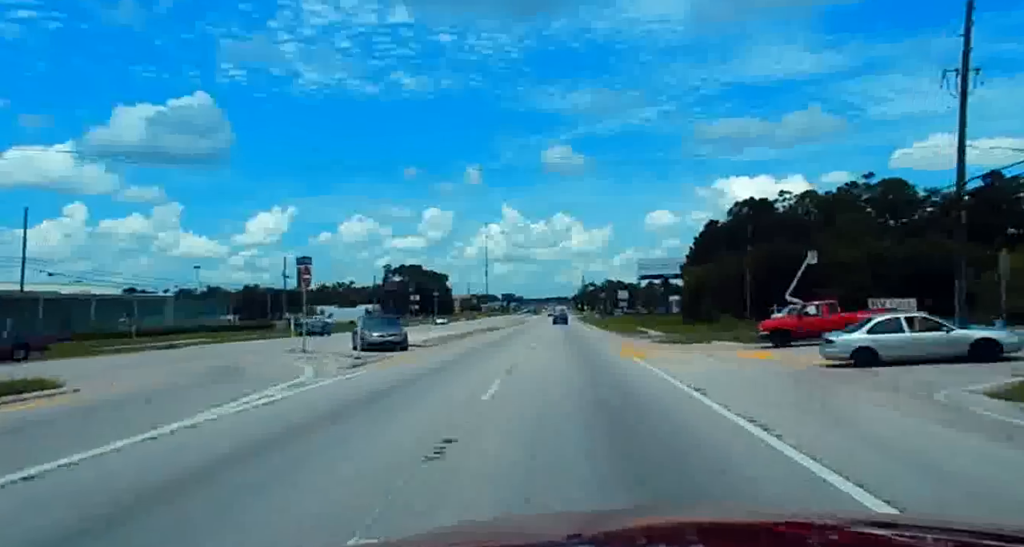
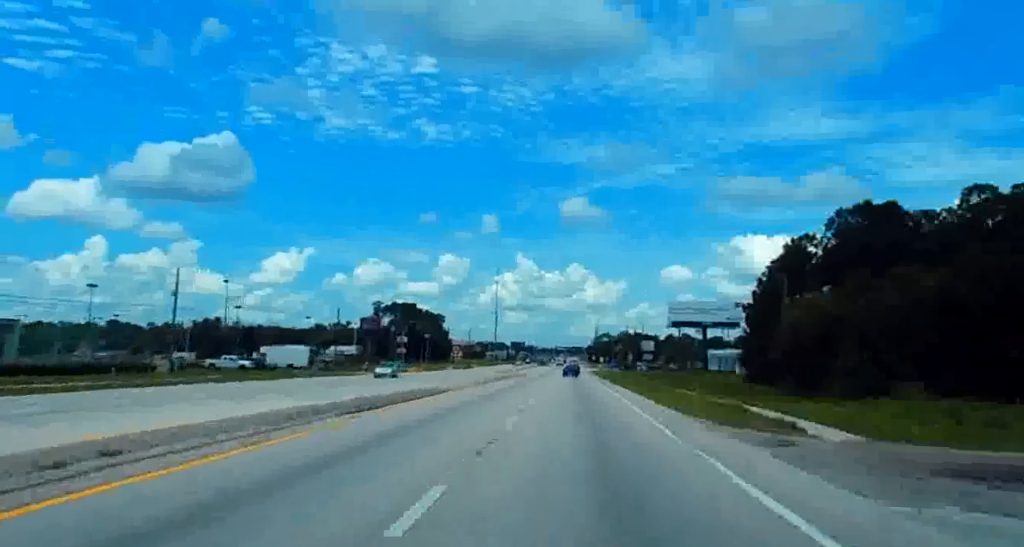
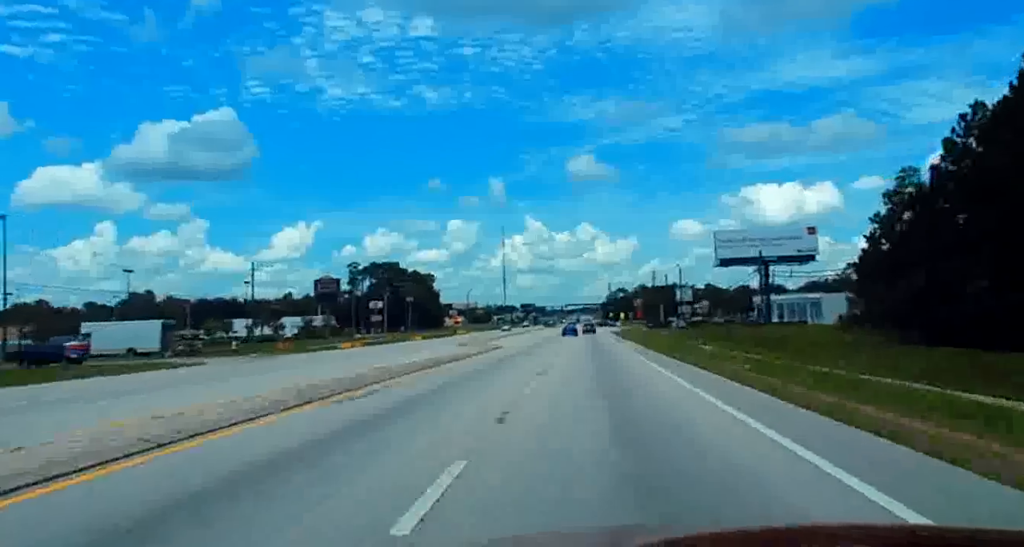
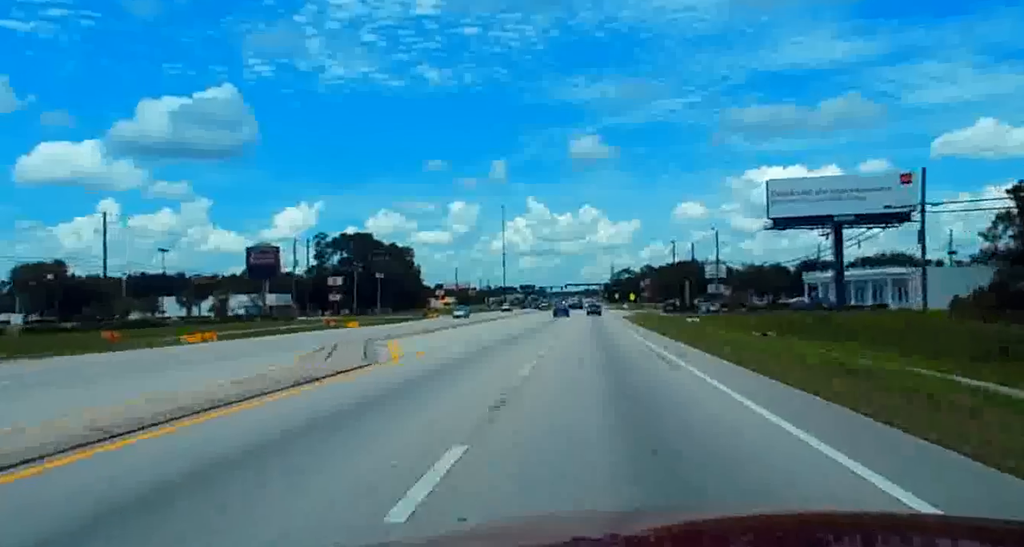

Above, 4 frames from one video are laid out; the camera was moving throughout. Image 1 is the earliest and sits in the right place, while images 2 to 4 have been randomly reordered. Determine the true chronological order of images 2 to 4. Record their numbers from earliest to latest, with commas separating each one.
2, 3, 4
